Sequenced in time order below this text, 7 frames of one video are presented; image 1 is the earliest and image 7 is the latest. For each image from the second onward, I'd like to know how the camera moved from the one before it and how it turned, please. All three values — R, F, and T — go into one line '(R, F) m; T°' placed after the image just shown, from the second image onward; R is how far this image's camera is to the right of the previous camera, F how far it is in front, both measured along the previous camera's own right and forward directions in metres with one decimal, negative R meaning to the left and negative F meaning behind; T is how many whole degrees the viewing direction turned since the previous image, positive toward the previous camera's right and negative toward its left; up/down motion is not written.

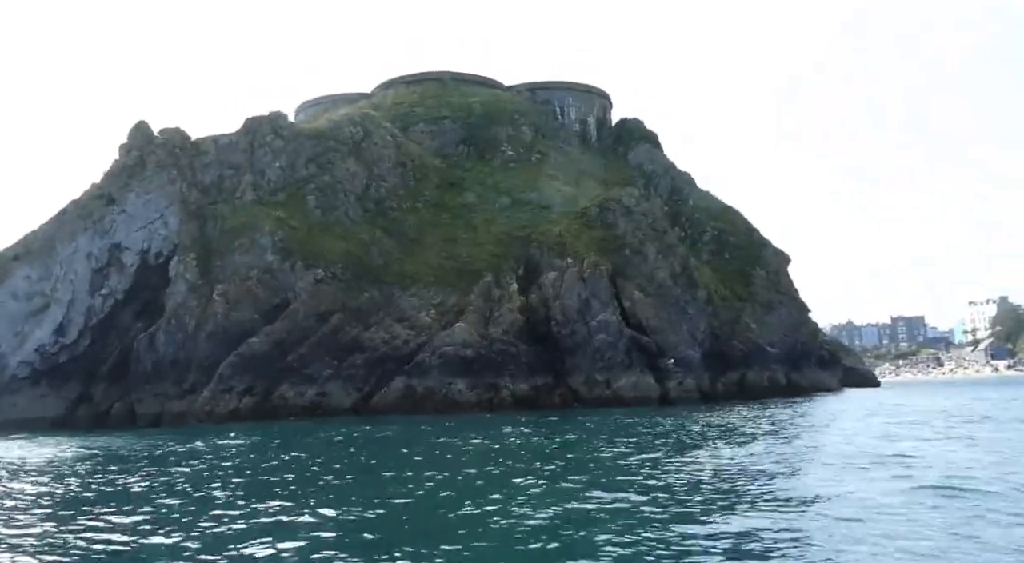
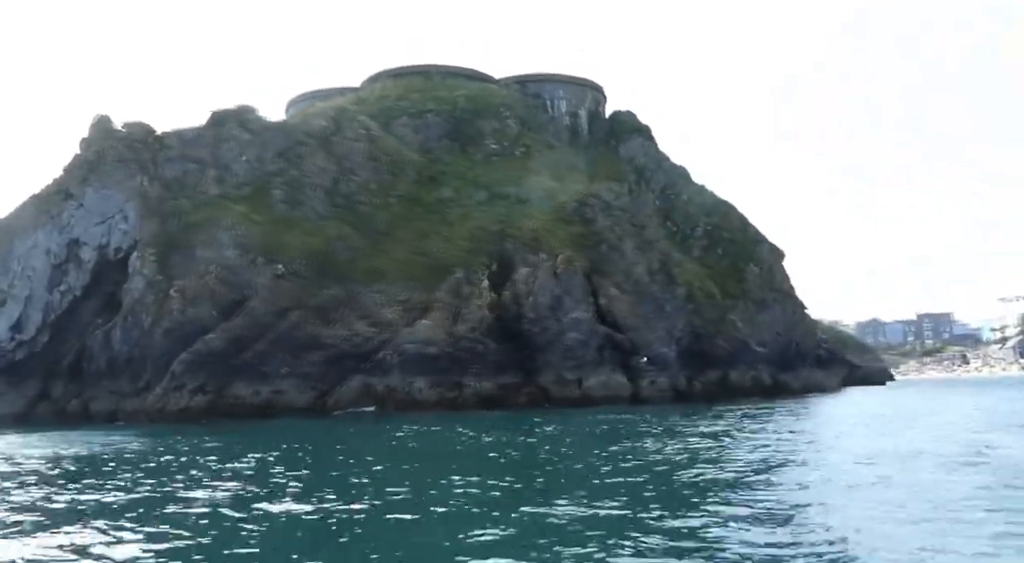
(+4.4, +1.8) m; -1°
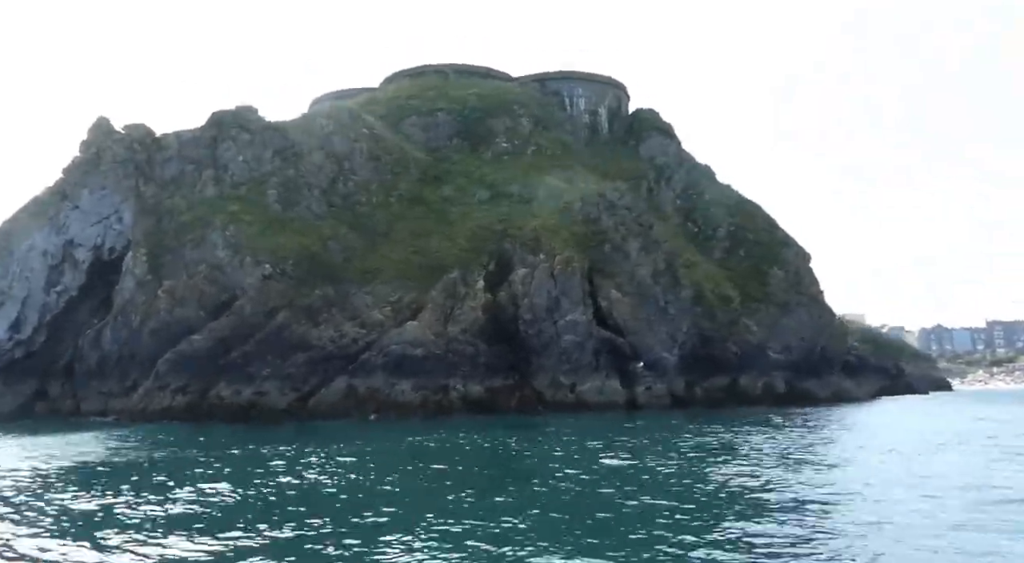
(+4.9, +1.5) m; -4°
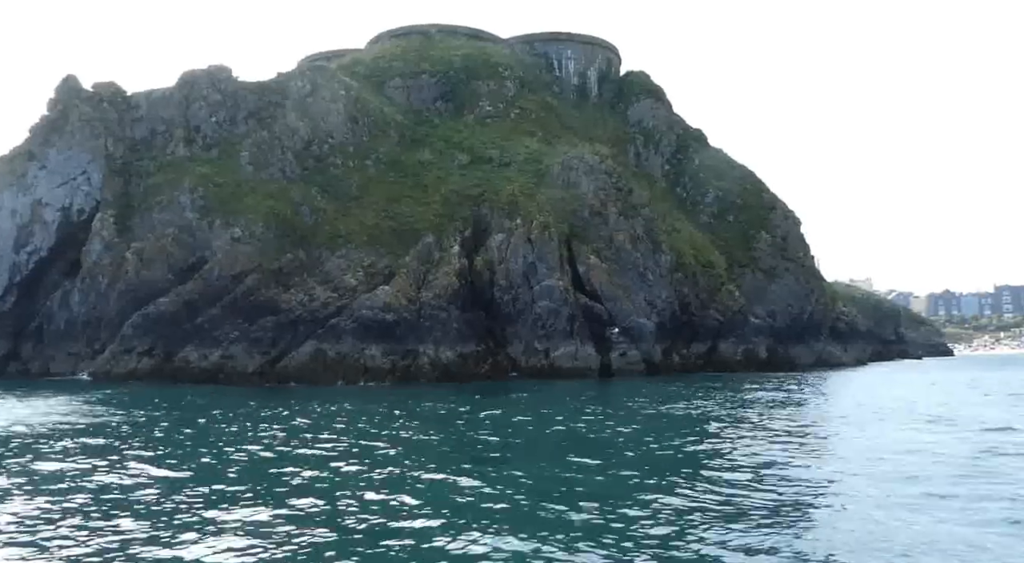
(+2.6, +0.8) m; 0°
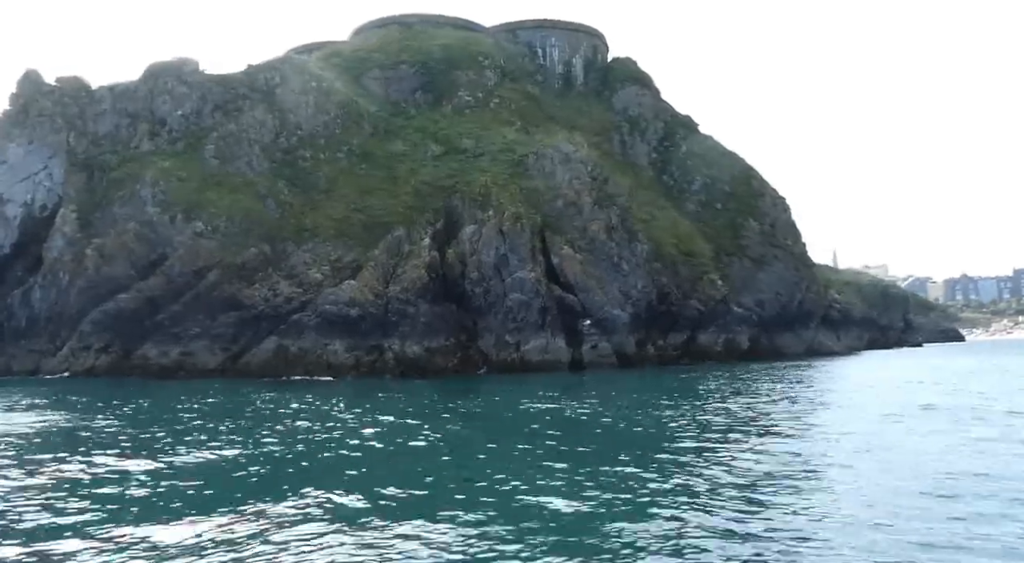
(+3.4, +1.2) m; -1°
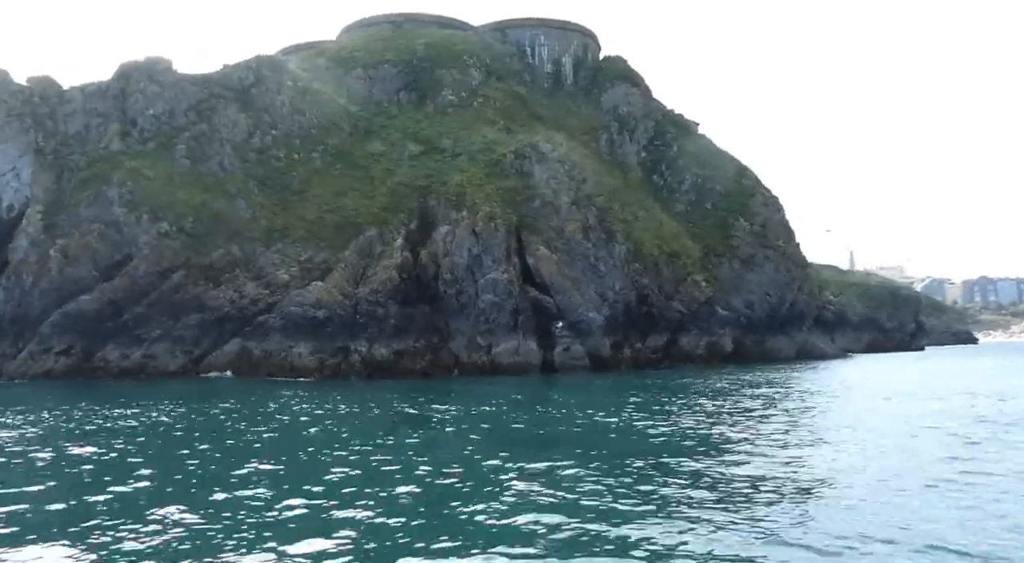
(+3.3, +1.1) m; -1°
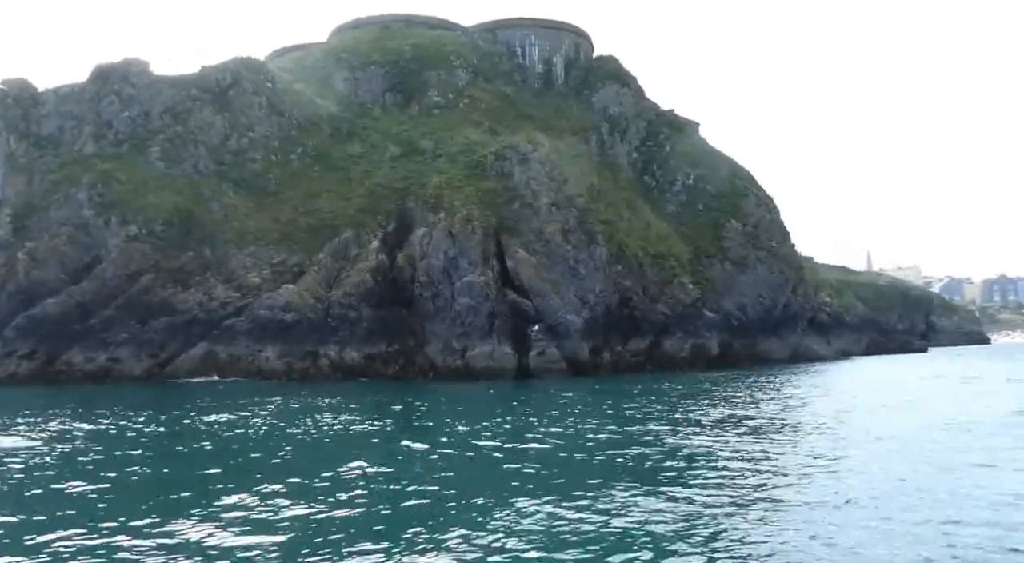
(+3.0, +1.0) m; -1°
